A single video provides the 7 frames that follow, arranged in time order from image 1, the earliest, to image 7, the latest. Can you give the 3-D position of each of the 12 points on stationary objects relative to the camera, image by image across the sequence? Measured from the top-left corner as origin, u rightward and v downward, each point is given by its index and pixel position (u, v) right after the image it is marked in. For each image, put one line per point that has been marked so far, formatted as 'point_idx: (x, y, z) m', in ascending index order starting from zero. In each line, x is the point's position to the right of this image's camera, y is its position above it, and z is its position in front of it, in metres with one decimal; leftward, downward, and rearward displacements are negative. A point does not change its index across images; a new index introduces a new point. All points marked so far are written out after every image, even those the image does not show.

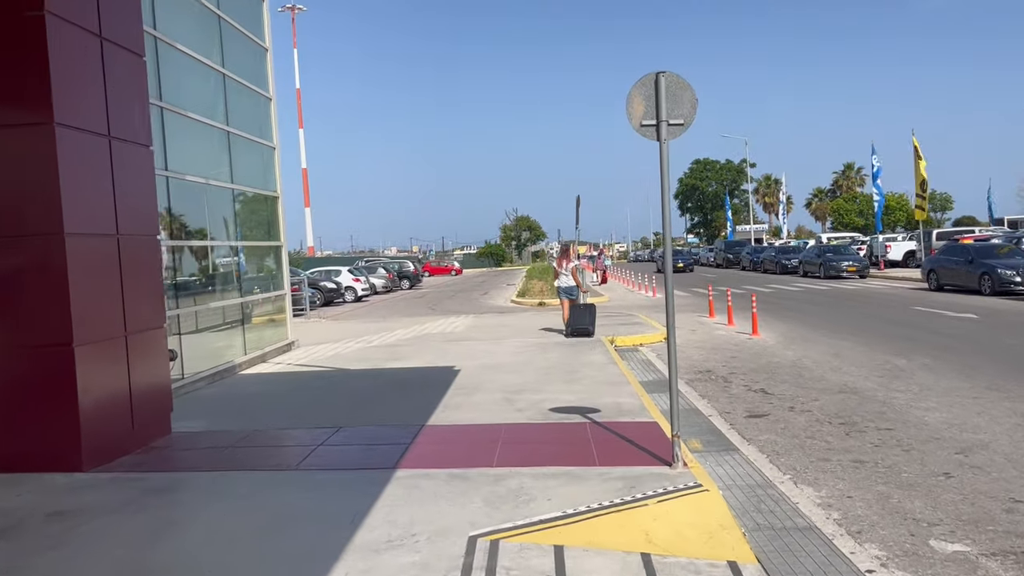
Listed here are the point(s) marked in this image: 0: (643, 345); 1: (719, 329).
0: (+2.1, -0.9, +14.1) m
1: (+3.9, -0.8, +16.2) m
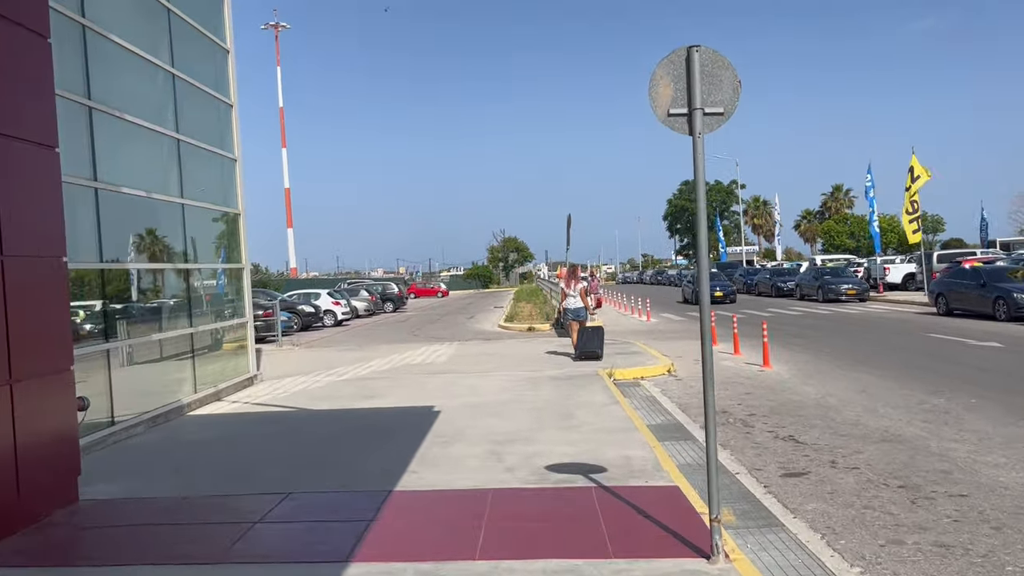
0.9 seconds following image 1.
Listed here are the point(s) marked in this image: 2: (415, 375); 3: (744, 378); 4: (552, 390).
0: (+2.0, -1.3, +12.8) m
1: (+3.7, -1.3, +14.8) m
2: (-1.5, -1.3, +13.2) m
3: (+3.3, -1.3, +12.3) m
4: (+0.5, -1.3, +11.0) m
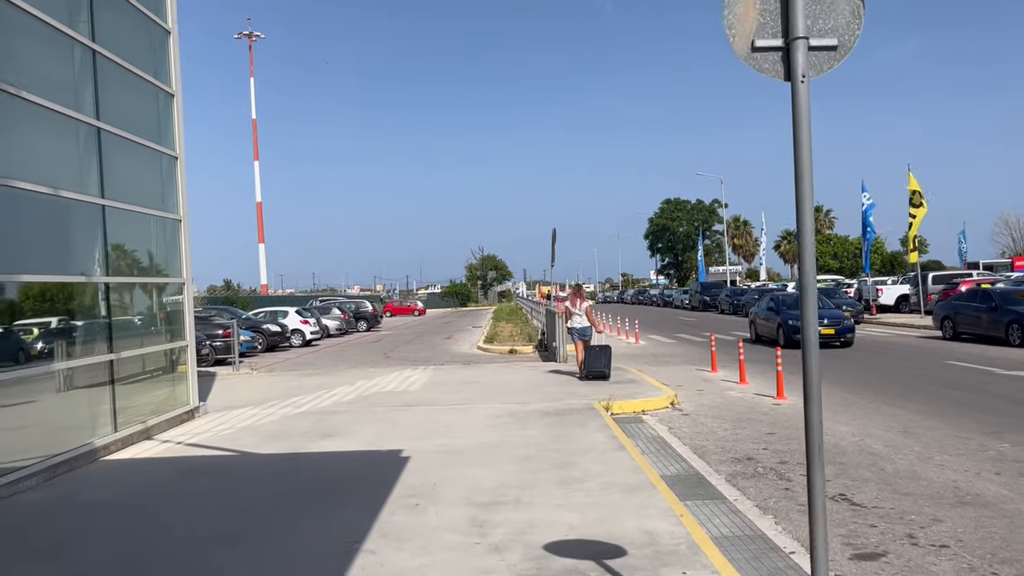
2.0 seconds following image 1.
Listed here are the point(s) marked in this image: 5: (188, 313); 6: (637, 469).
0: (+1.7, -1.6, +11.2) m
1: (+3.4, -1.6, +13.3) m
2: (-1.7, -1.6, +11.5) m
3: (+3.1, -1.6, +10.8) m
4: (+0.3, -1.5, +9.3) m
5: (-4.1, -0.3, +10.9) m
6: (+1.0, -1.5, +7.2) m
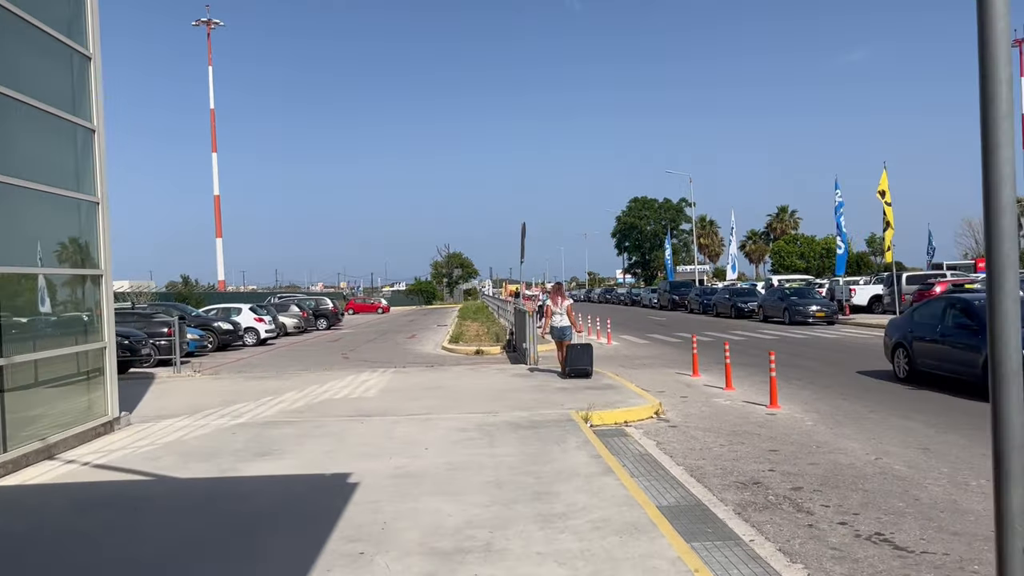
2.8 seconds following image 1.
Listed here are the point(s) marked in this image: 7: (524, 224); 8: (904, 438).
0: (+1.3, -1.6, +10.0) m
1: (+2.9, -1.6, +12.2) m
2: (-2.1, -1.5, +10.2) m
3: (+2.7, -1.6, +9.6) m
4: (0.0, -1.5, +8.1) m
5: (-4.5, -0.2, +9.5) m
6: (+0.8, -1.5, +6.0) m
7: (+0.3, +1.4, +19.7) m
8: (+4.0, -1.5, +8.7) m
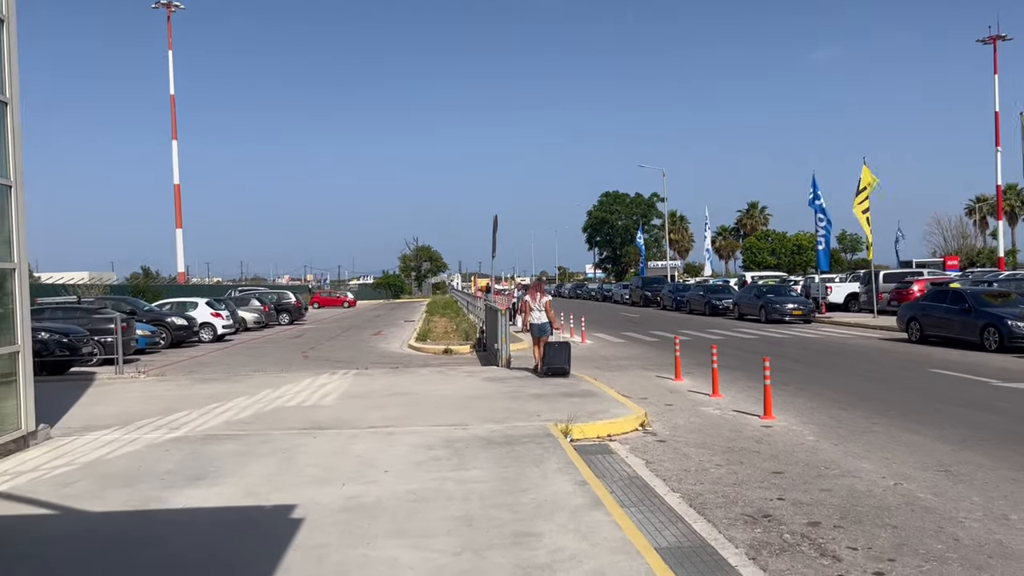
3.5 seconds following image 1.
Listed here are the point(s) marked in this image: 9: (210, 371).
0: (+1.0, -1.6, +9.1) m
1: (+2.6, -1.5, +11.3) m
2: (-2.4, -1.5, +9.1) m
3: (+2.4, -1.6, +8.7) m
4: (-0.2, -1.5, +7.1) m
5: (-4.8, -0.2, +8.4) m
6: (+0.7, -1.5, +5.0) m
7: (-0.3, +1.5, +18.7) m
8: (+3.7, -1.5, +7.8) m
9: (-5.9, -1.6, +16.7) m
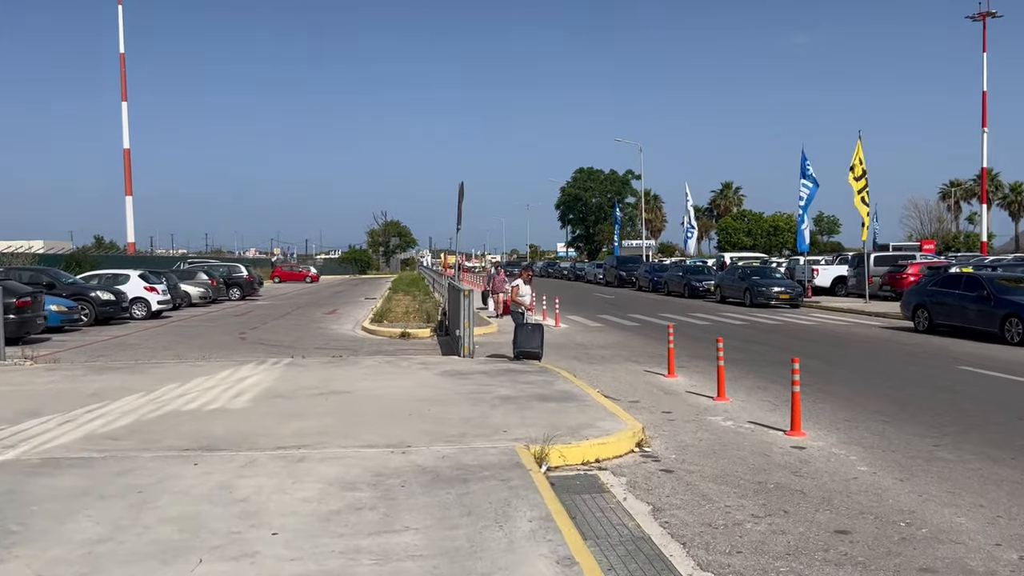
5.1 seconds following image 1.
0: (+0.7, -1.4, +6.8) m
1: (+2.1, -1.3, +9.1) m
2: (-2.7, -1.3, +6.8) m
3: (+2.1, -1.4, +6.5) m
4: (-0.5, -1.3, +4.8) m
5: (-5.0, +0.1, +5.9) m
6: (+0.5, -1.4, +2.7) m
7: (-1.0, +2.0, +16.3) m
8: (+3.4, -1.4, +5.7) m
9: (-6.5, -1.1, +14.3) m
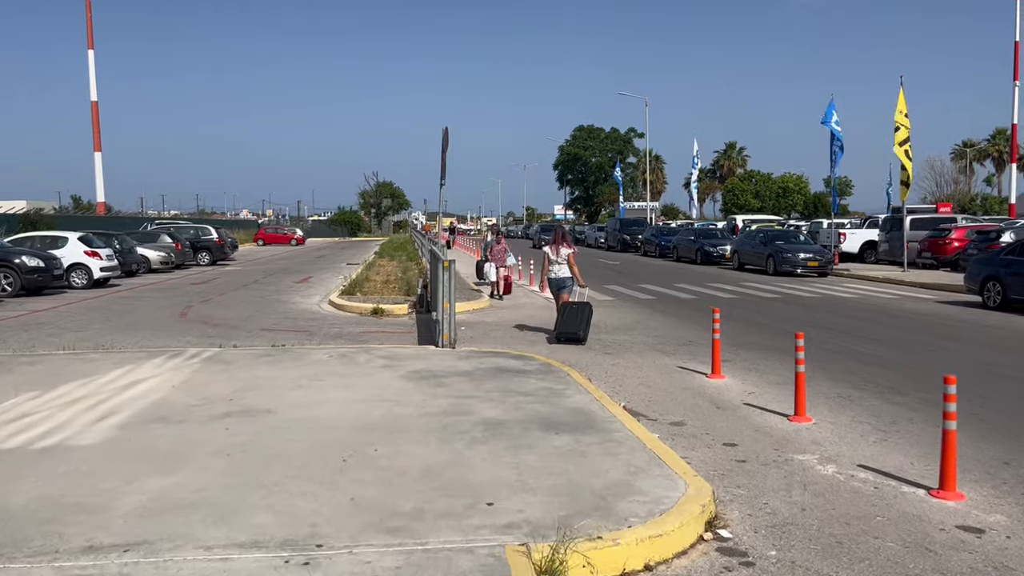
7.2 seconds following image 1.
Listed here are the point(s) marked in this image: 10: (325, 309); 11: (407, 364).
0: (+0.7, -1.3, +3.9) m
1: (+2.1, -1.2, +6.2) m
2: (-2.8, -1.2, +3.8) m
3: (+2.1, -1.4, +3.6) m
4: (-0.5, -1.3, +1.9) m
5: (-5.1, +0.1, +2.9) m
6: (+0.4, -1.5, -0.2) m
7: (-1.0, +2.5, +13.2) m
8: (+3.4, -1.4, +2.7) m
9: (-6.6, -0.7, +11.3) m
10: (-3.5, -0.4, +16.1) m
11: (-1.1, -0.8, +8.8) m
